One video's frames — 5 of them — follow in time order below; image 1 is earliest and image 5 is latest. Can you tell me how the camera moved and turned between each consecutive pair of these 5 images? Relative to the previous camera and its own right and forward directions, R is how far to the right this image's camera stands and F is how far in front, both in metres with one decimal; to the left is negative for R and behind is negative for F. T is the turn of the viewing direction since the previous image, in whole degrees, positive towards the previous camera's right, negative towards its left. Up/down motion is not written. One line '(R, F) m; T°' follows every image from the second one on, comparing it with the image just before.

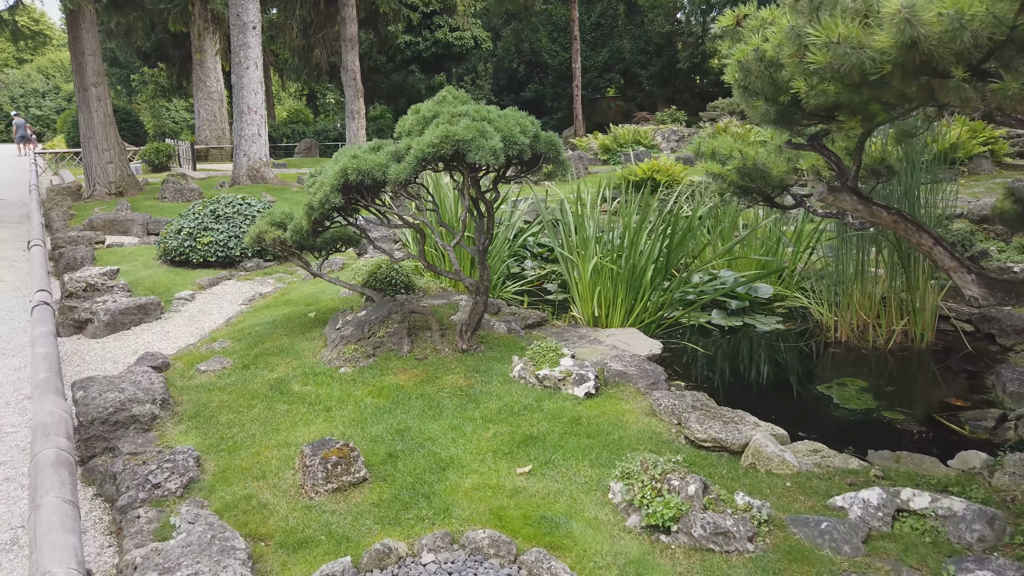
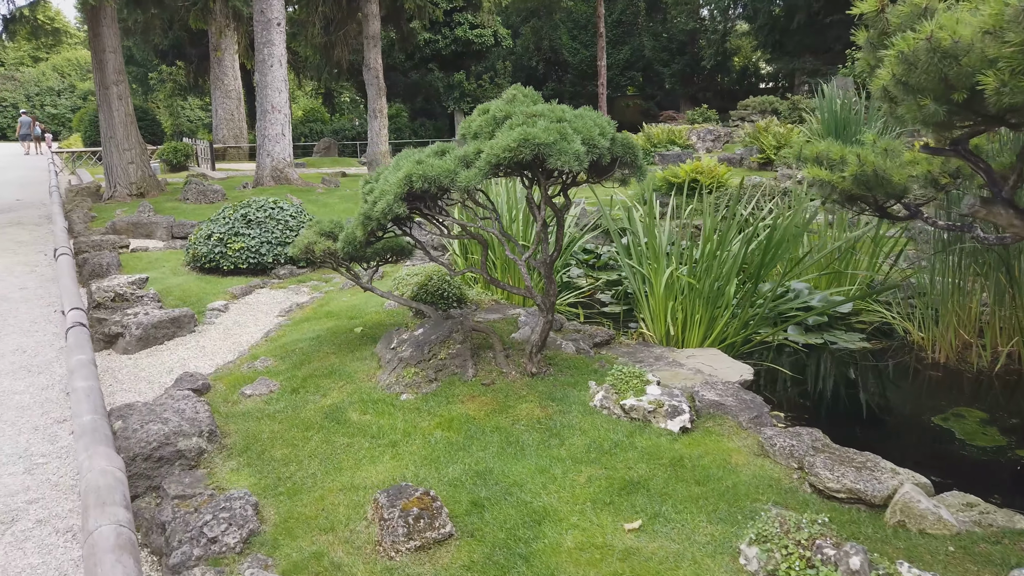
(-0.4, +0.5) m; -1°
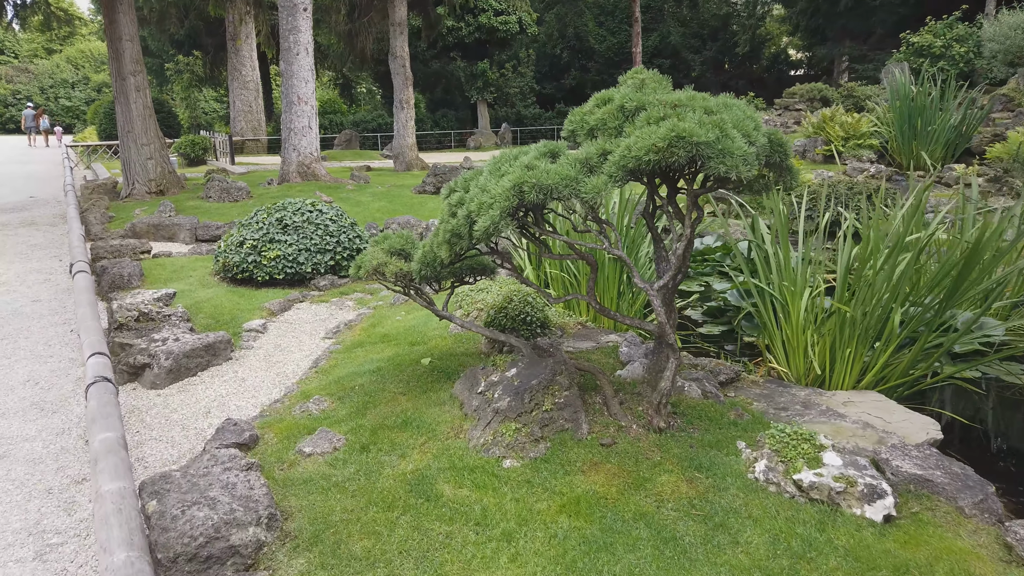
(-0.6, +1.0) m; -1°
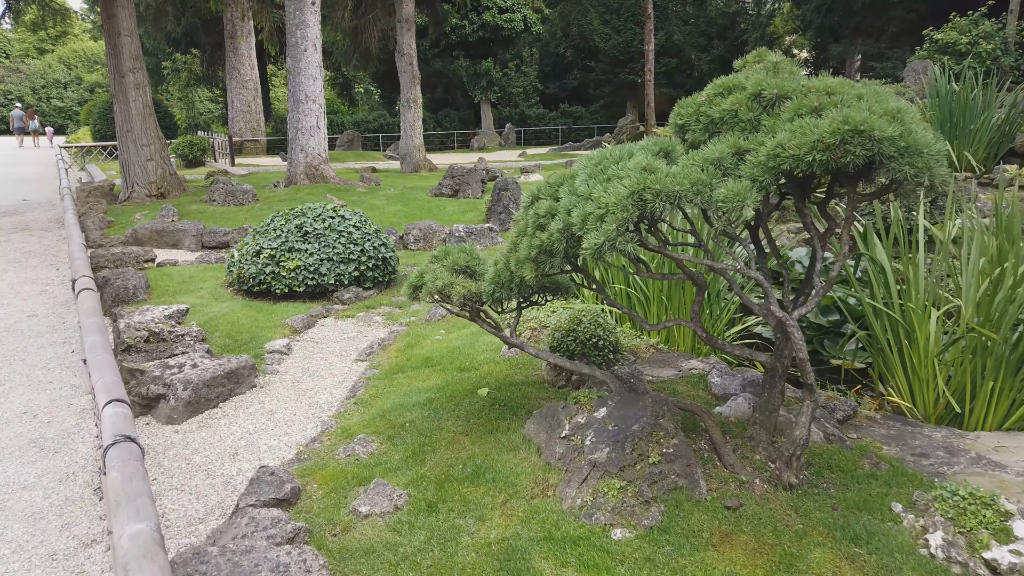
(-0.5, +0.7) m; 0°
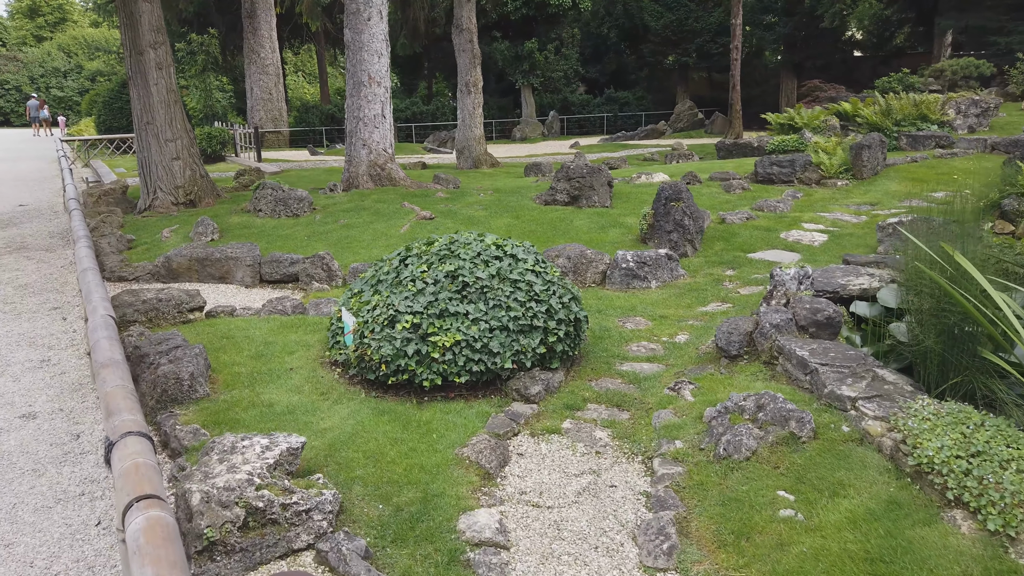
(-1.8, +2.9) m; 0°
